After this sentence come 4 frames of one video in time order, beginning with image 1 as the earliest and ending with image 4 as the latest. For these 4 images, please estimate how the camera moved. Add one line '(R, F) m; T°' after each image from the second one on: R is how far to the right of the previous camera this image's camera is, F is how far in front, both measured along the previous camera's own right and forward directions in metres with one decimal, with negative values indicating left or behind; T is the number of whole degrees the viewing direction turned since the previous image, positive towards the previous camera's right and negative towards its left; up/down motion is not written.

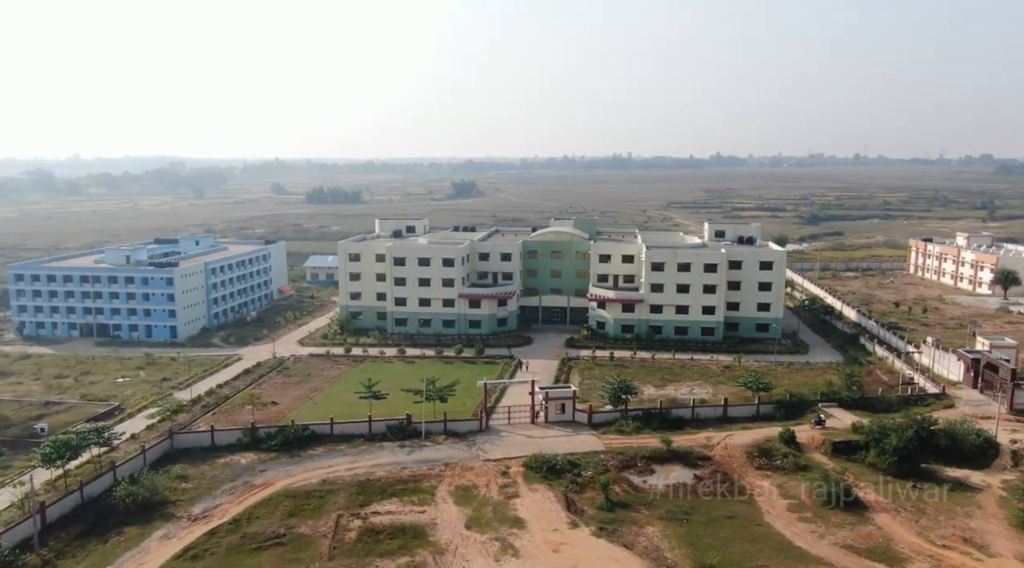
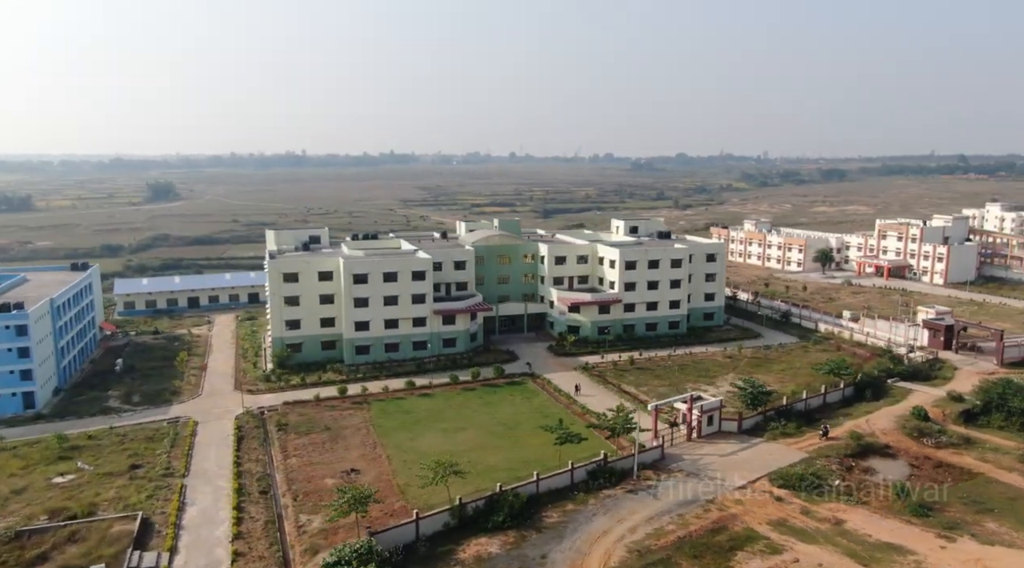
(-15.8, +6.9) m; +24°
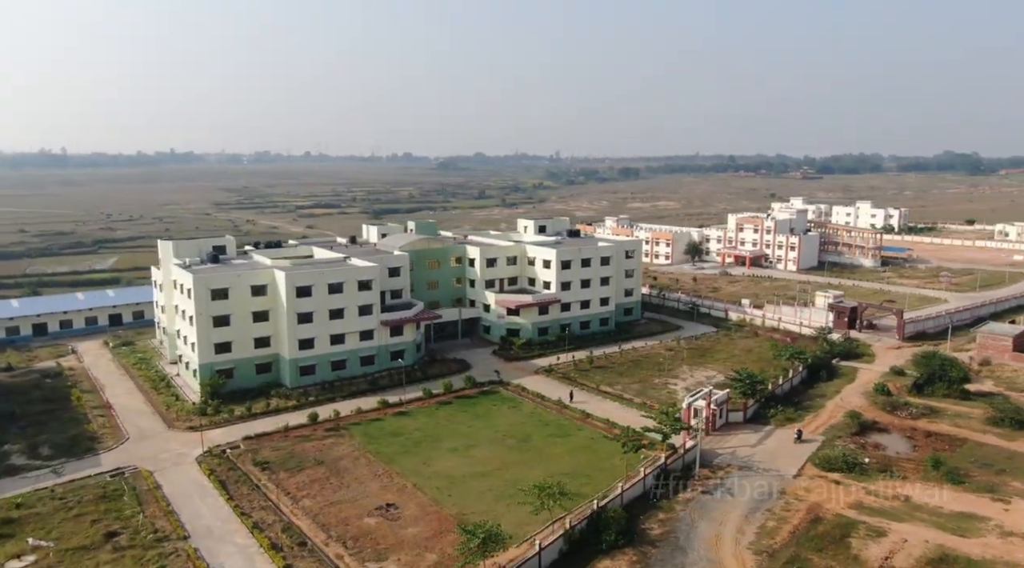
(-7.5, +2.3) m; +15°
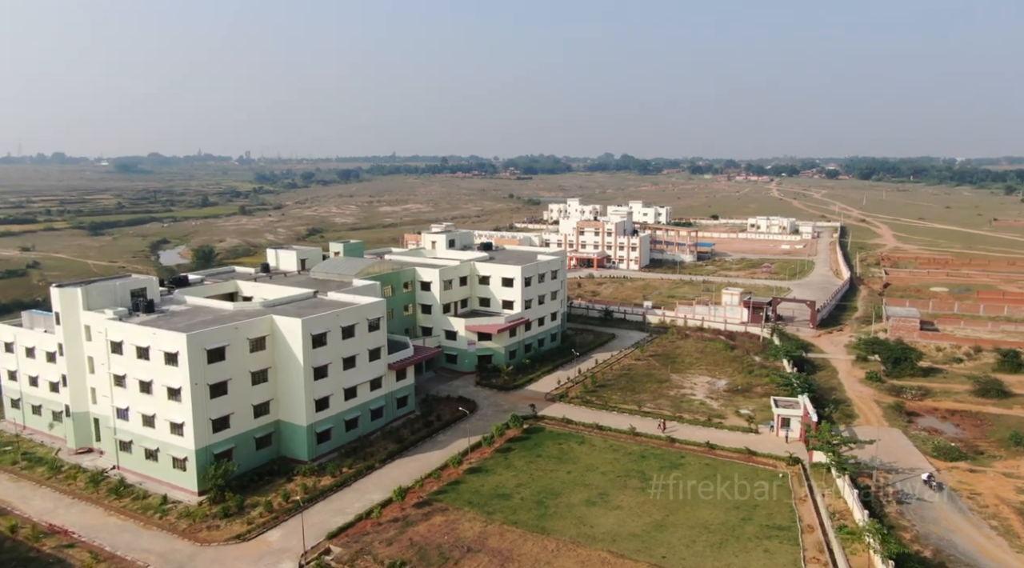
(-13.8, +5.6) m; +23°
